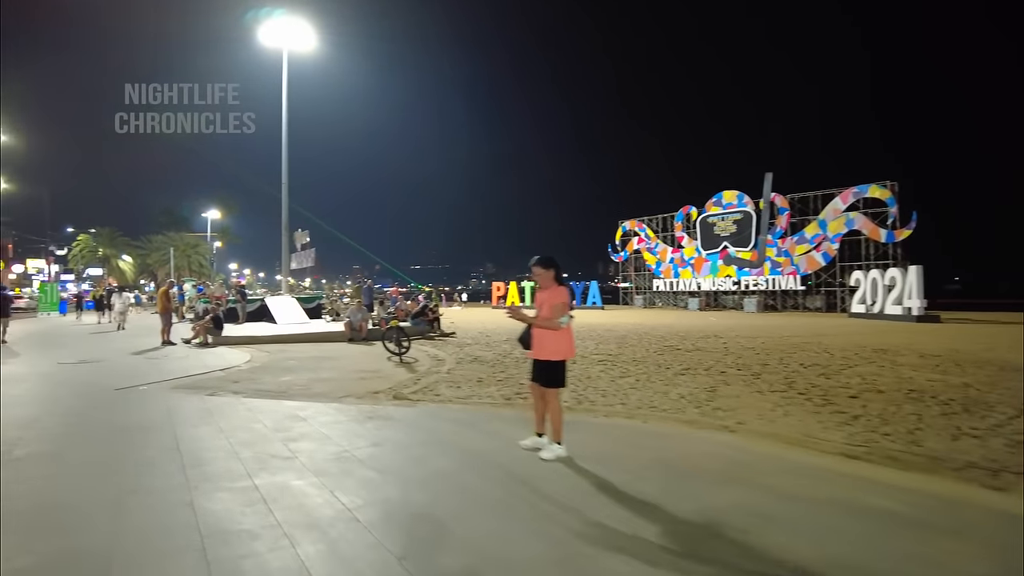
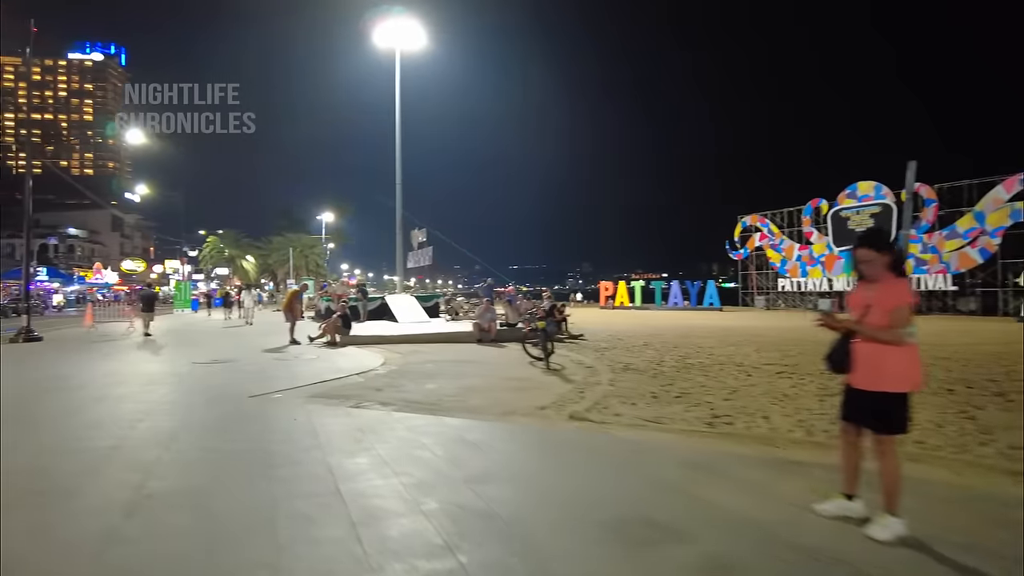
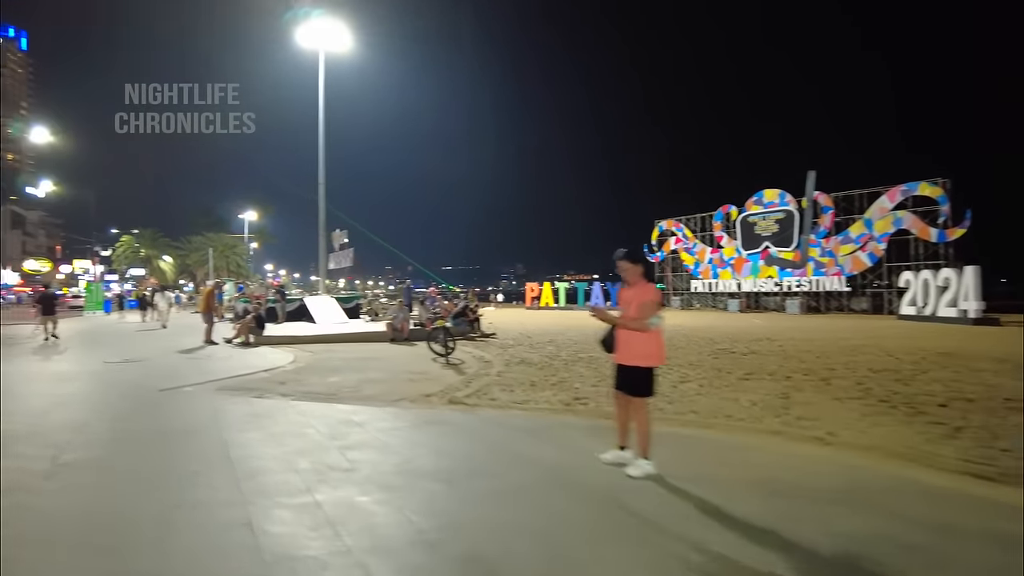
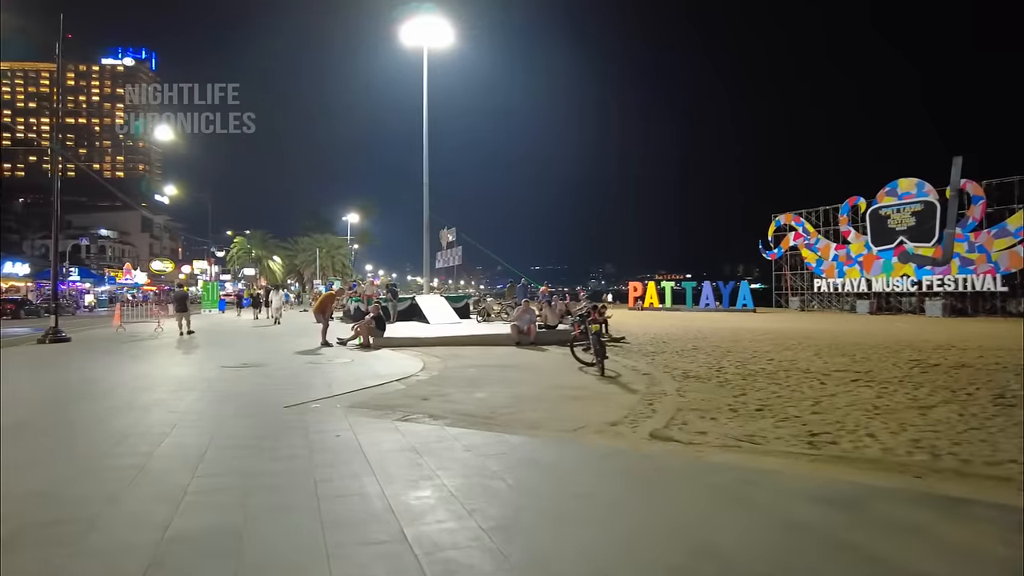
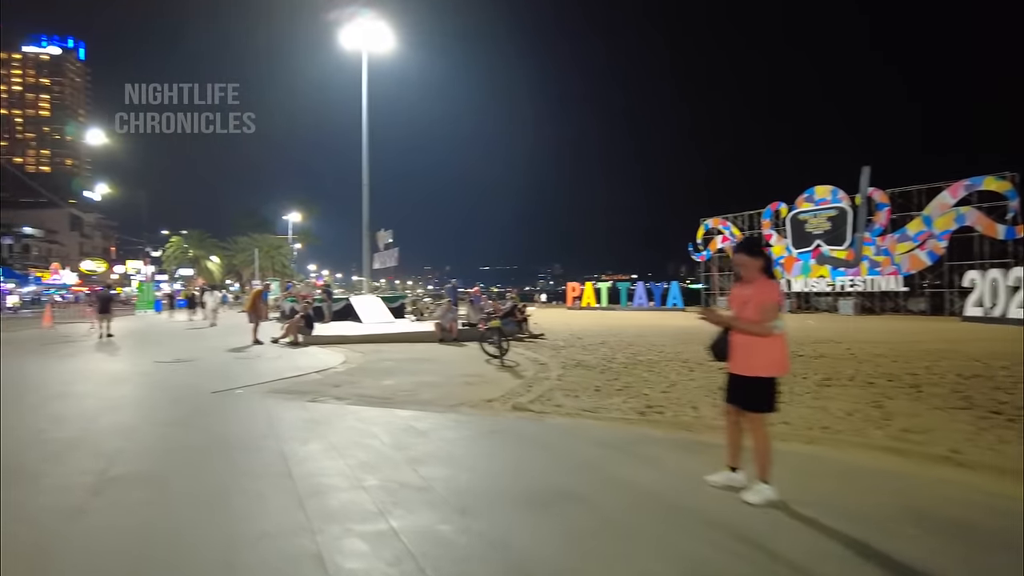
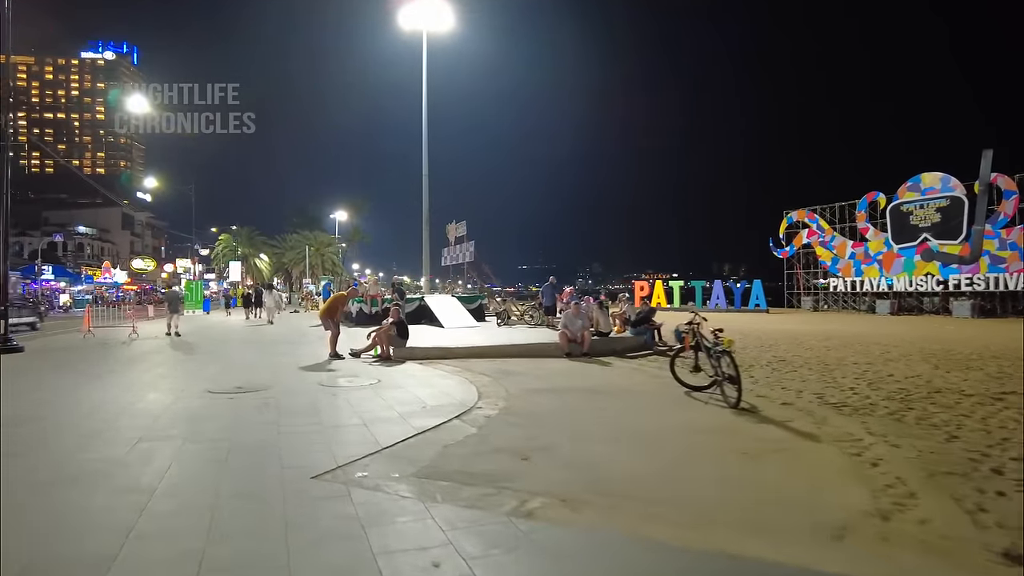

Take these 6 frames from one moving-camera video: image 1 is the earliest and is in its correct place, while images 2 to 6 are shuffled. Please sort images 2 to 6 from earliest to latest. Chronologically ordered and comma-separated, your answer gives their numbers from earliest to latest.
3, 5, 2, 4, 6
